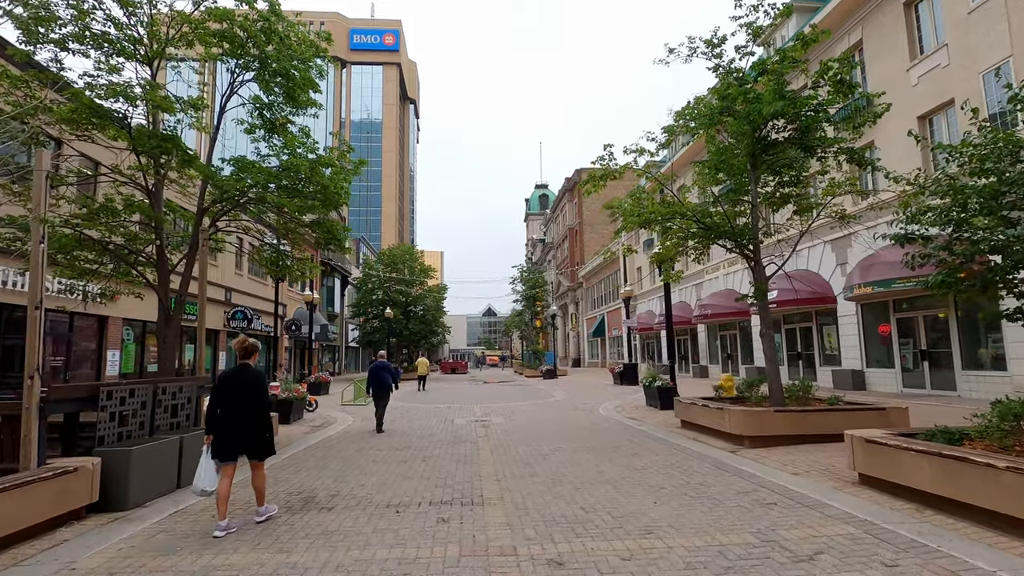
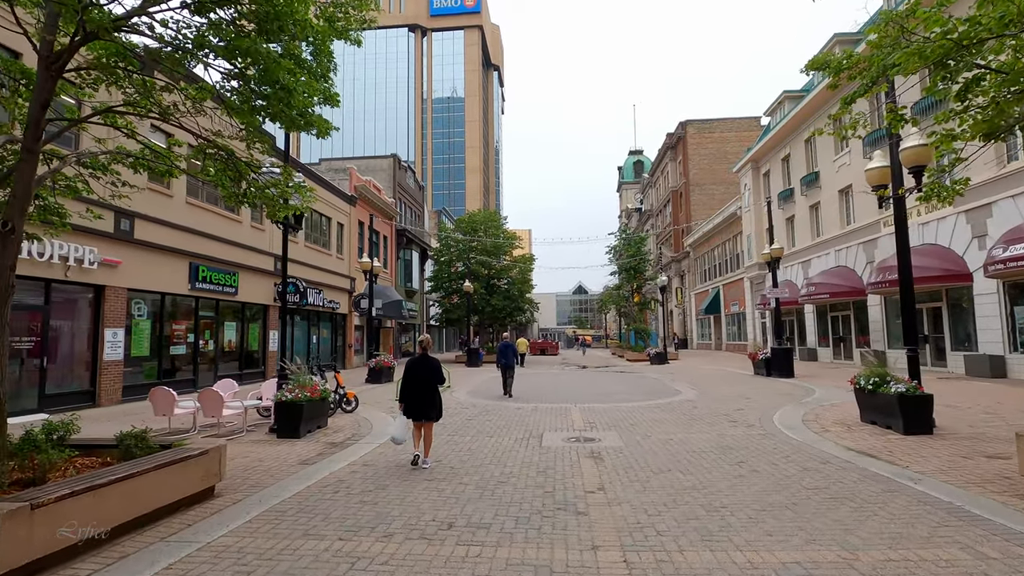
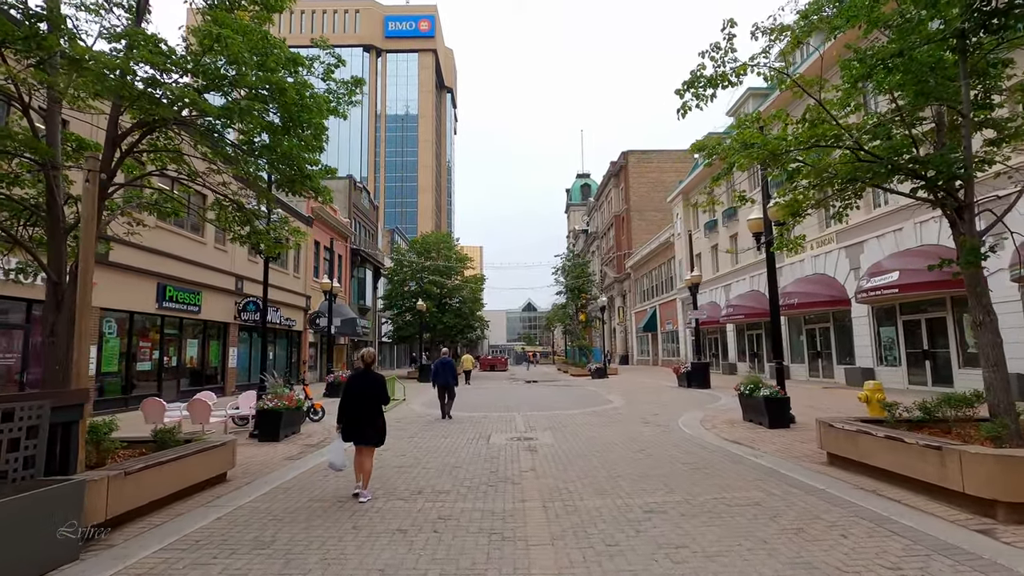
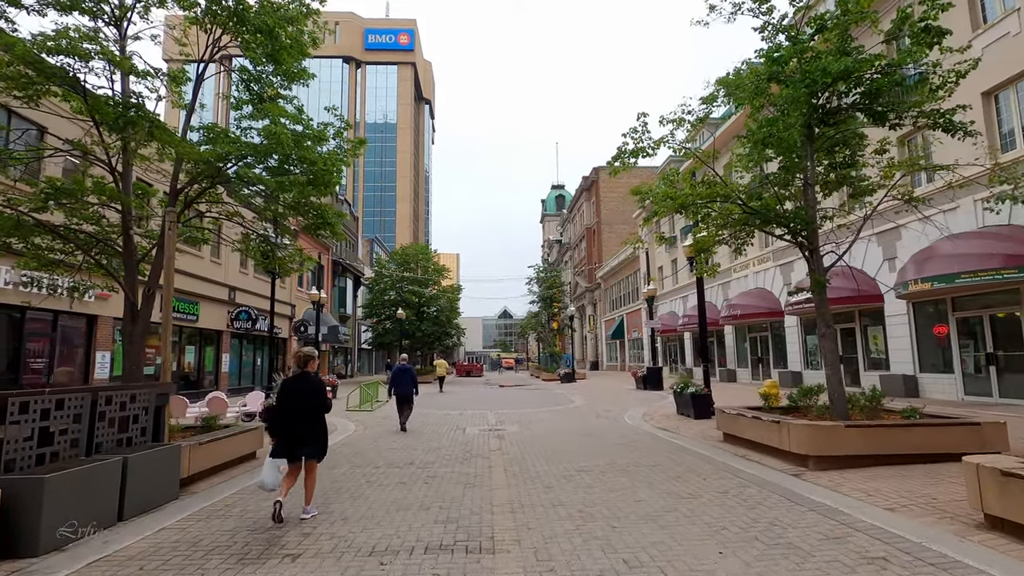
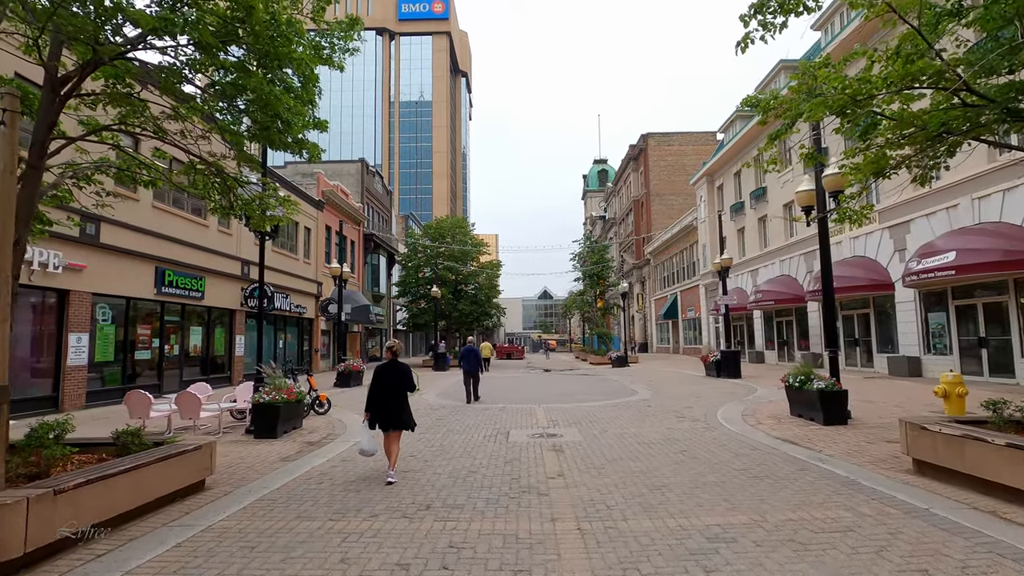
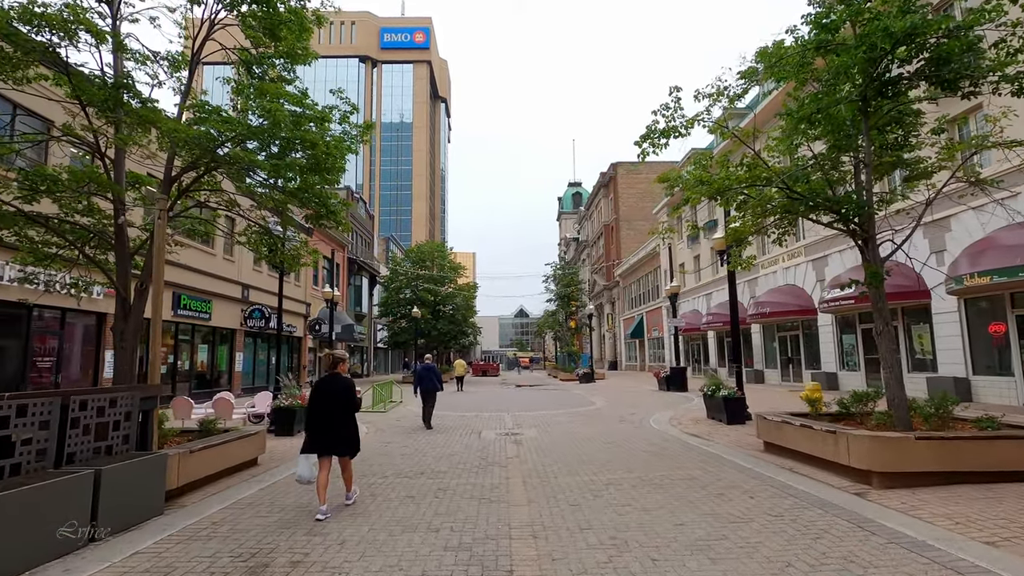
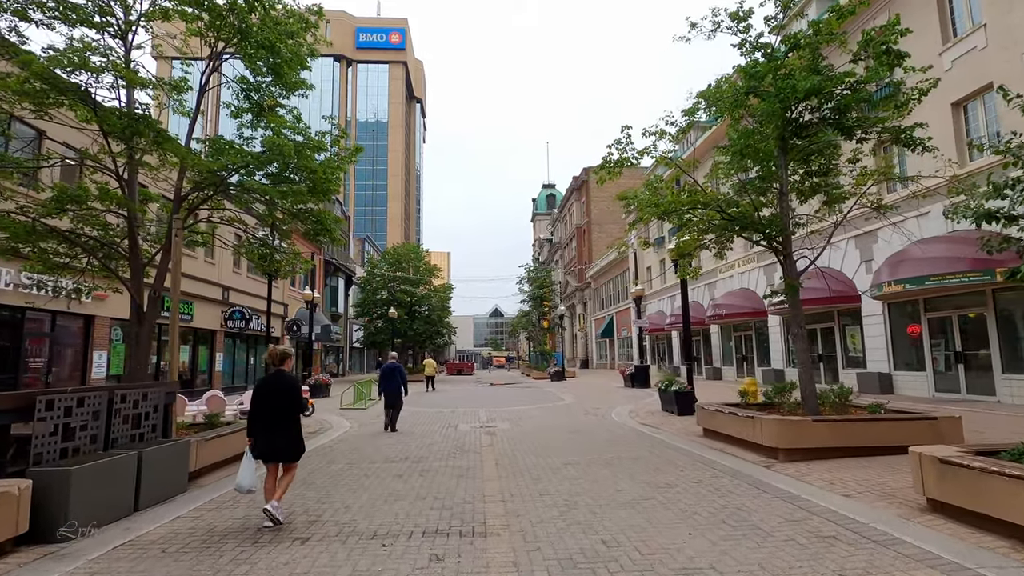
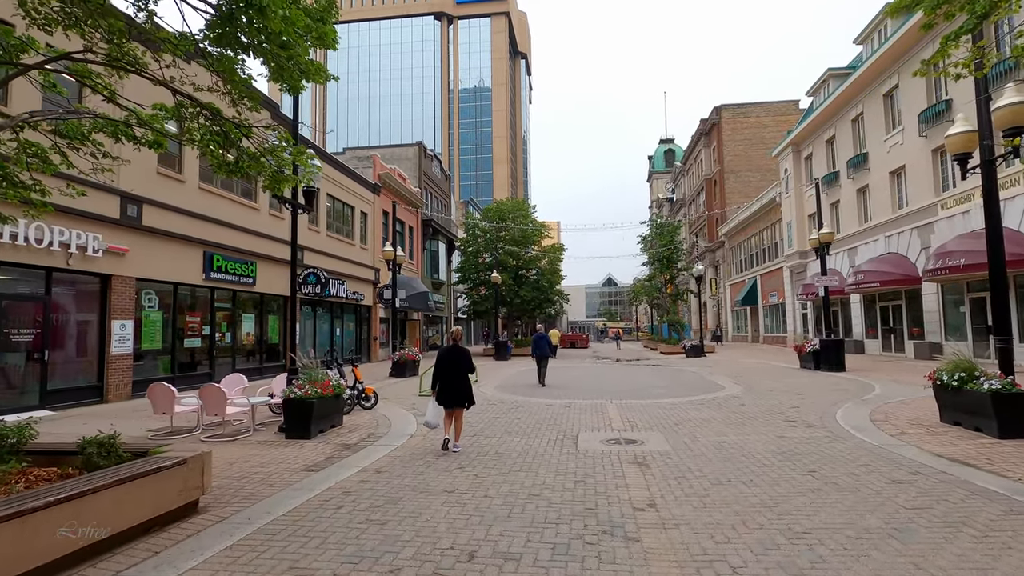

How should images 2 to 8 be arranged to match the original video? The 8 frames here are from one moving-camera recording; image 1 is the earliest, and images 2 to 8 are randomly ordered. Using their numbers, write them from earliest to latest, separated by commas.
7, 4, 6, 3, 5, 2, 8
